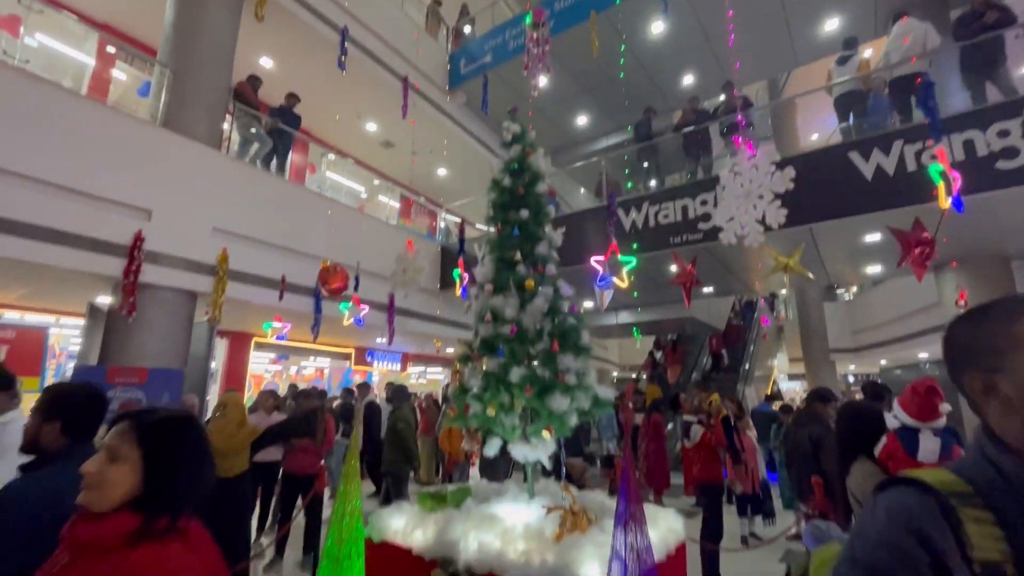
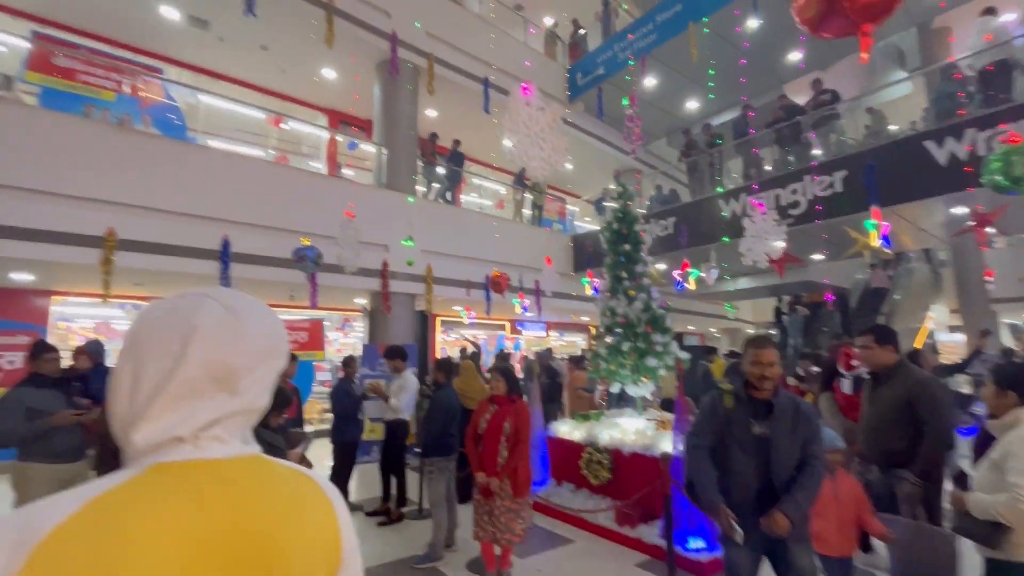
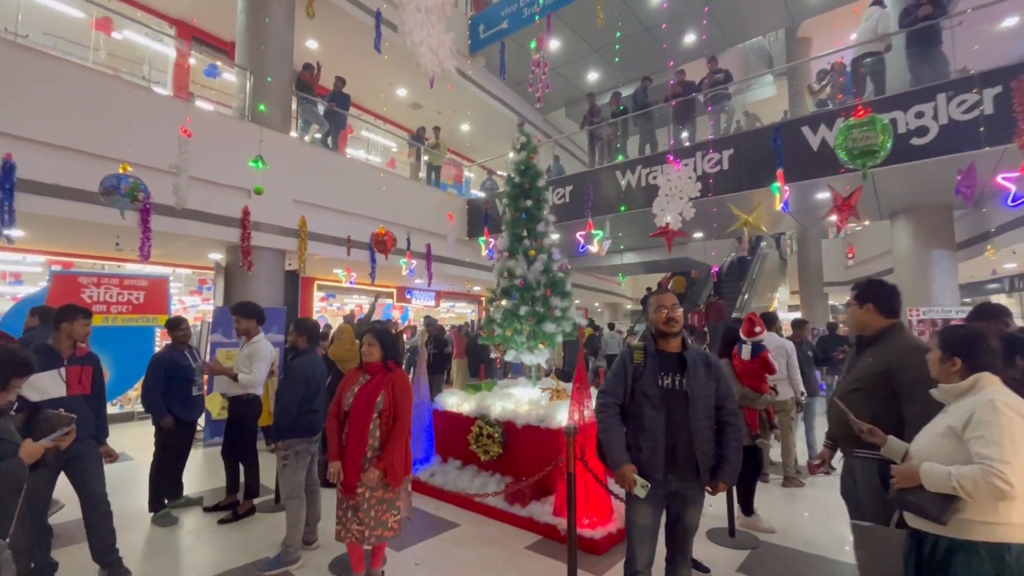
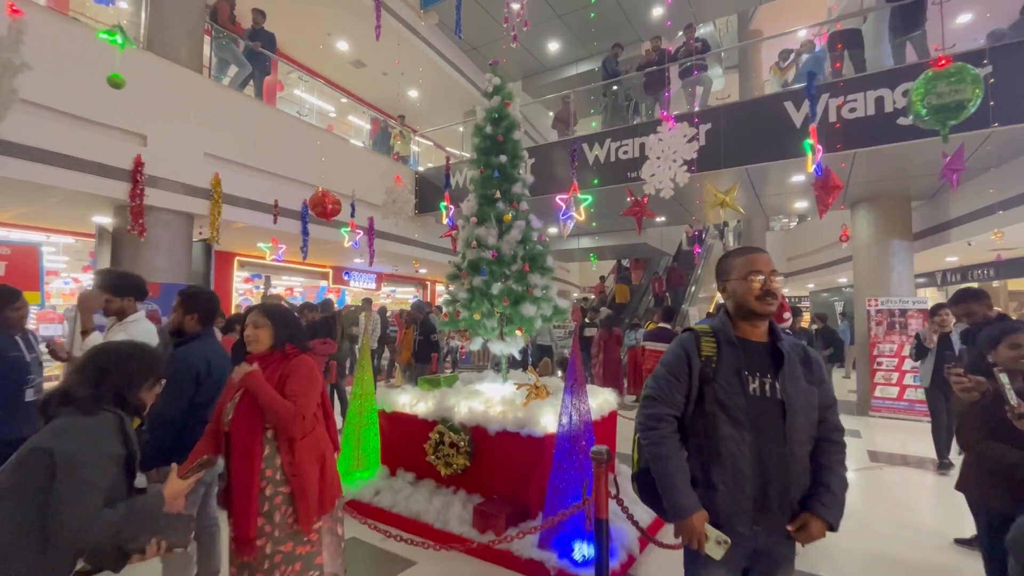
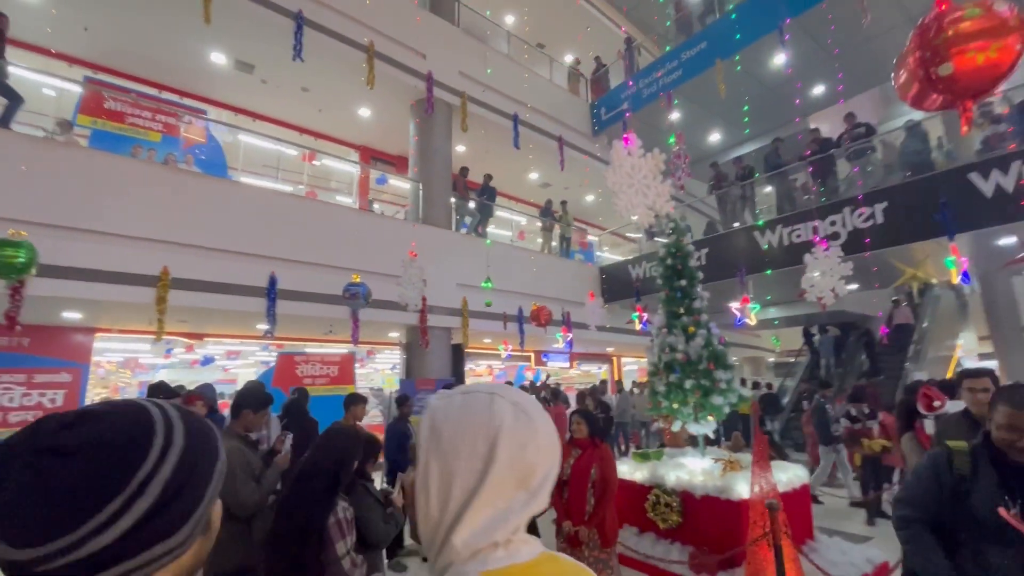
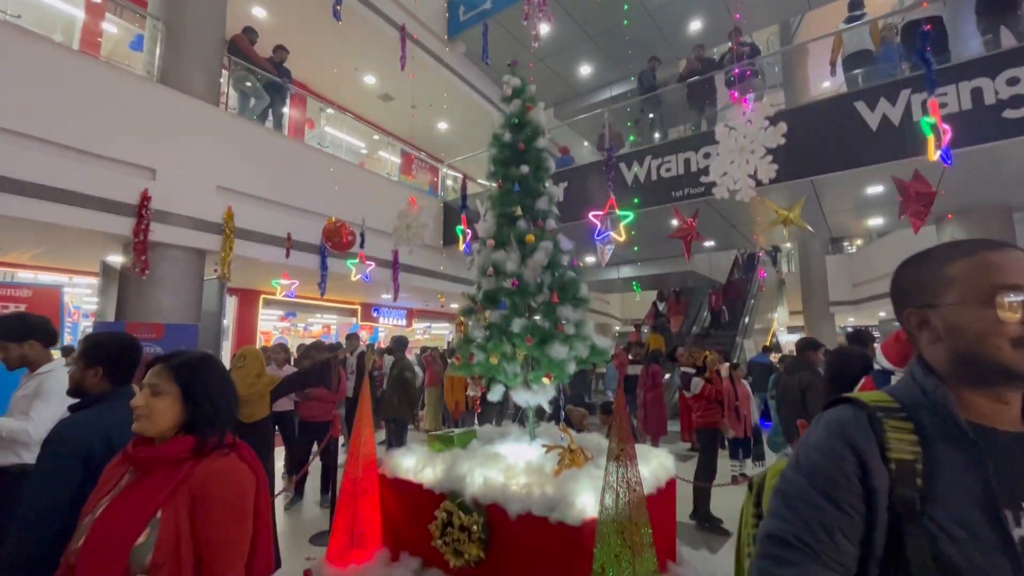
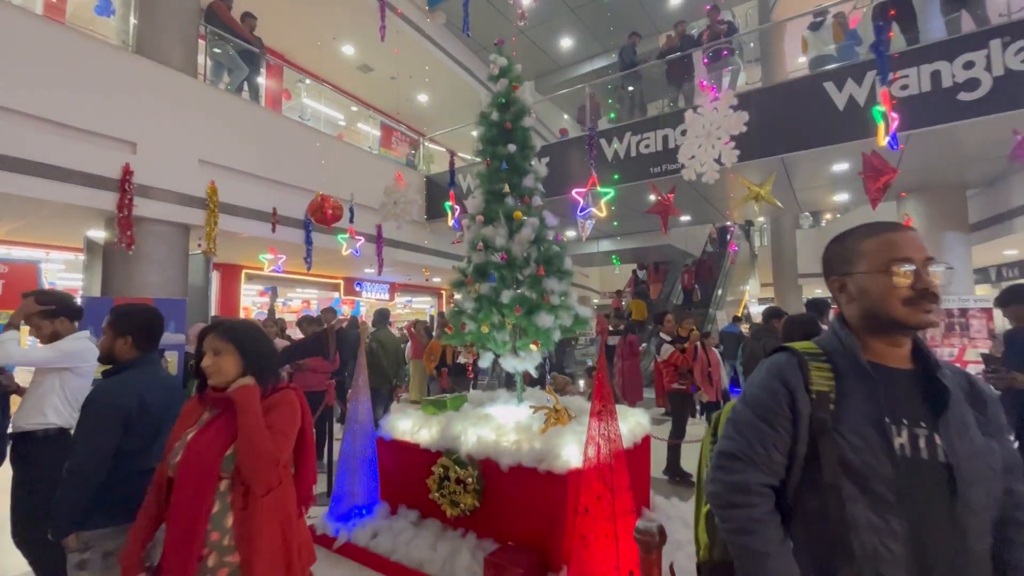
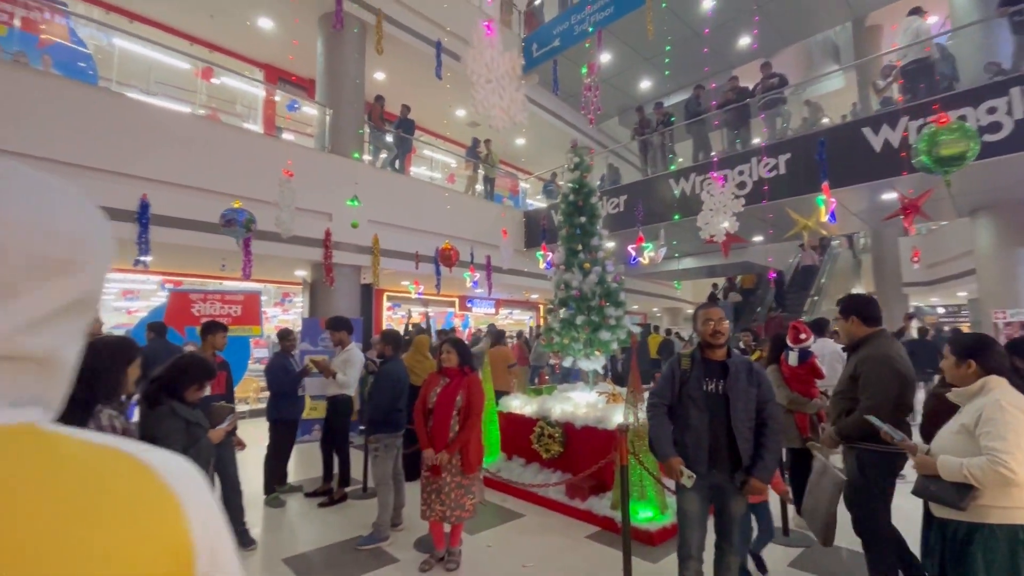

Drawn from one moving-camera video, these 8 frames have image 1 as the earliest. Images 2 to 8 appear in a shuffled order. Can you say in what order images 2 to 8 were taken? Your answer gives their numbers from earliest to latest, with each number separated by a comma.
6, 7, 4, 3, 8, 2, 5
